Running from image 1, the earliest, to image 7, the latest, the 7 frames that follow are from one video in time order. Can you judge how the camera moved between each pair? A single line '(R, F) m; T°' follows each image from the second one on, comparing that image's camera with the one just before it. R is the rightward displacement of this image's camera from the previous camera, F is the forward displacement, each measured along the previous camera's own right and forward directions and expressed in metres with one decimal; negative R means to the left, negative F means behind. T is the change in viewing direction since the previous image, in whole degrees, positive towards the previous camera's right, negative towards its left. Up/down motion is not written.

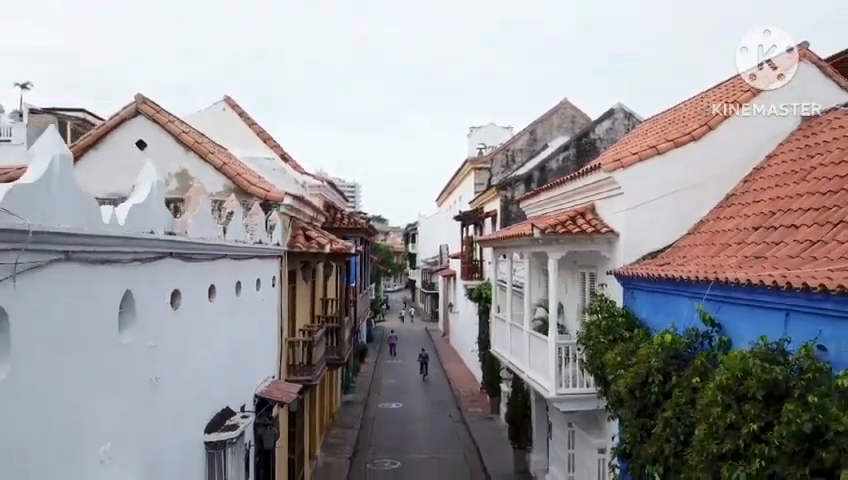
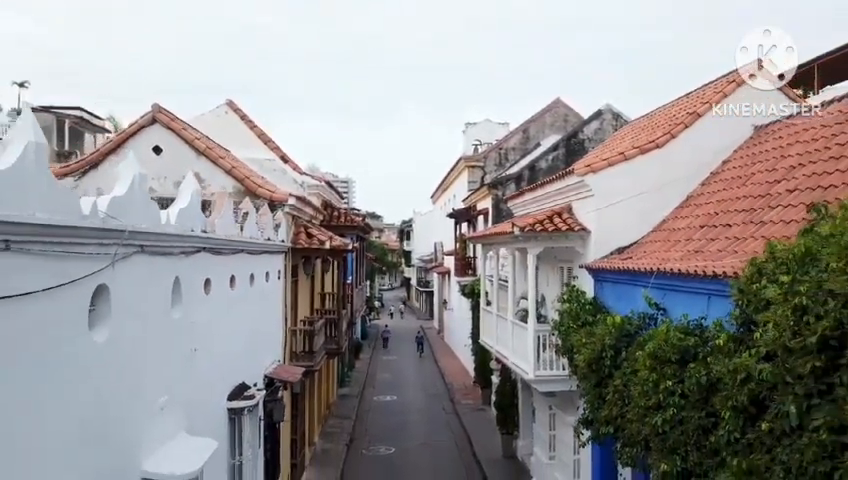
(+0.1, -1.4) m; 0°
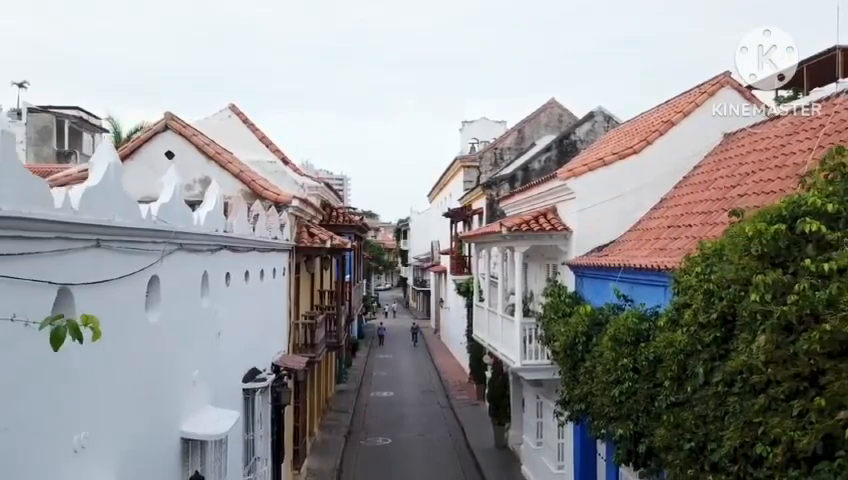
(0.0, -1.1) m; 0°
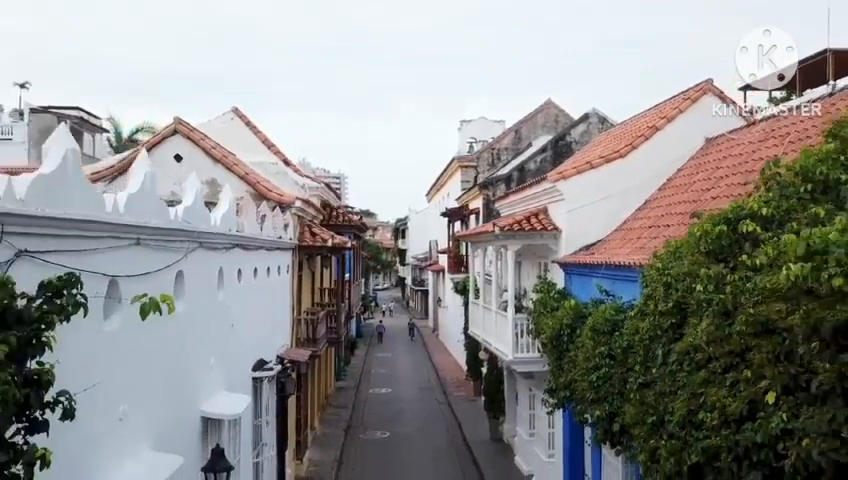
(0.0, -0.8) m; 0°
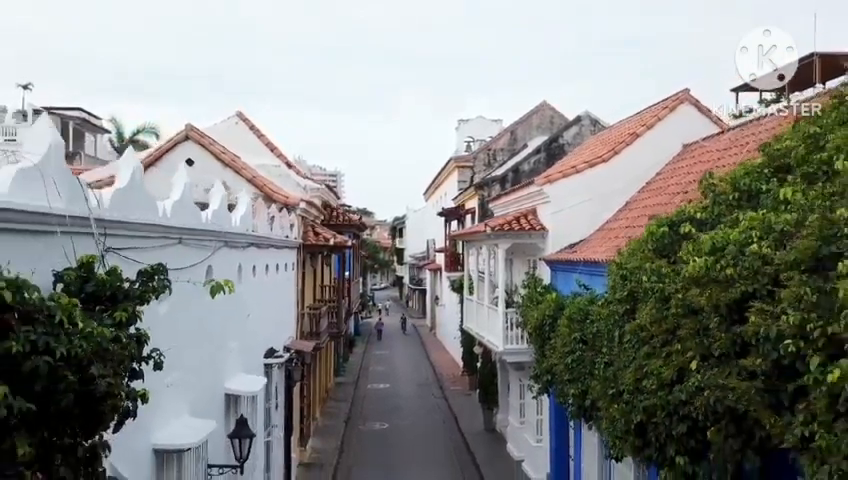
(0.0, -1.2) m; 0°
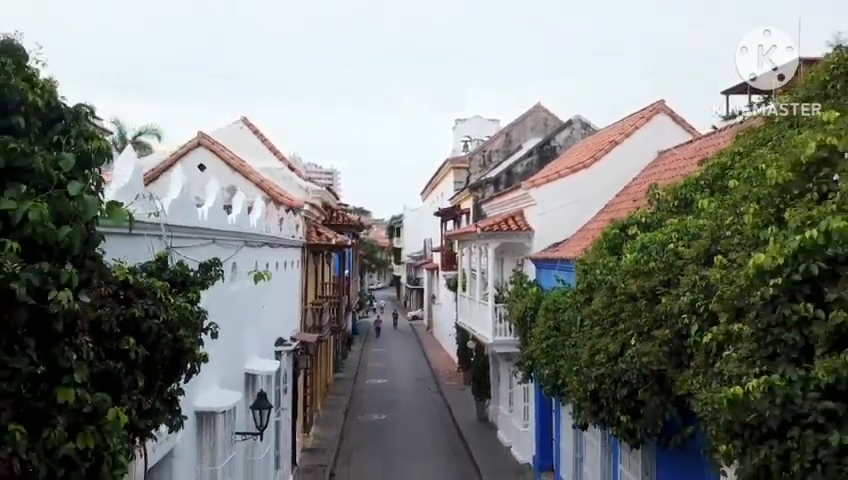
(+0.1, -1.4) m; 0°
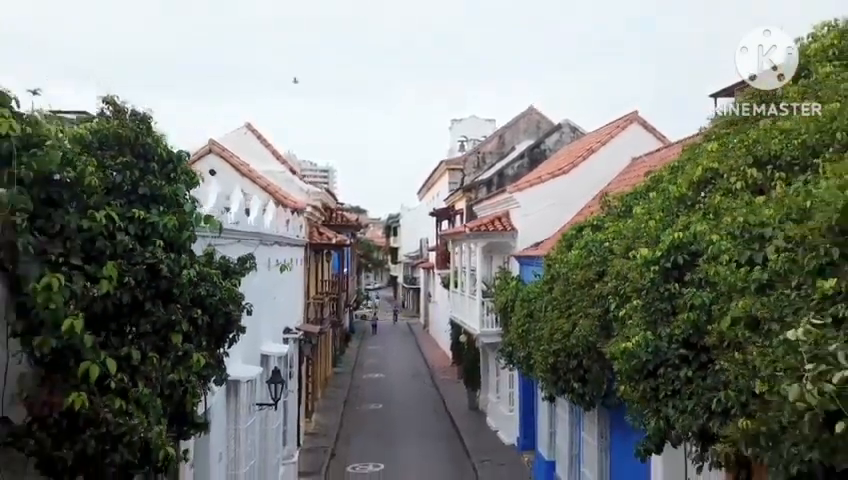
(+0.1, -1.7) m; 0°
